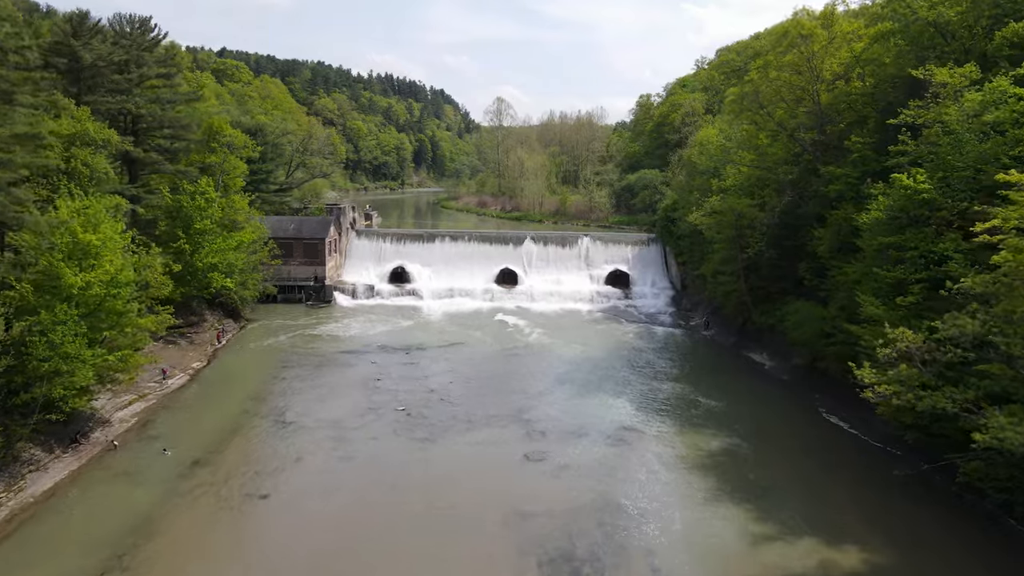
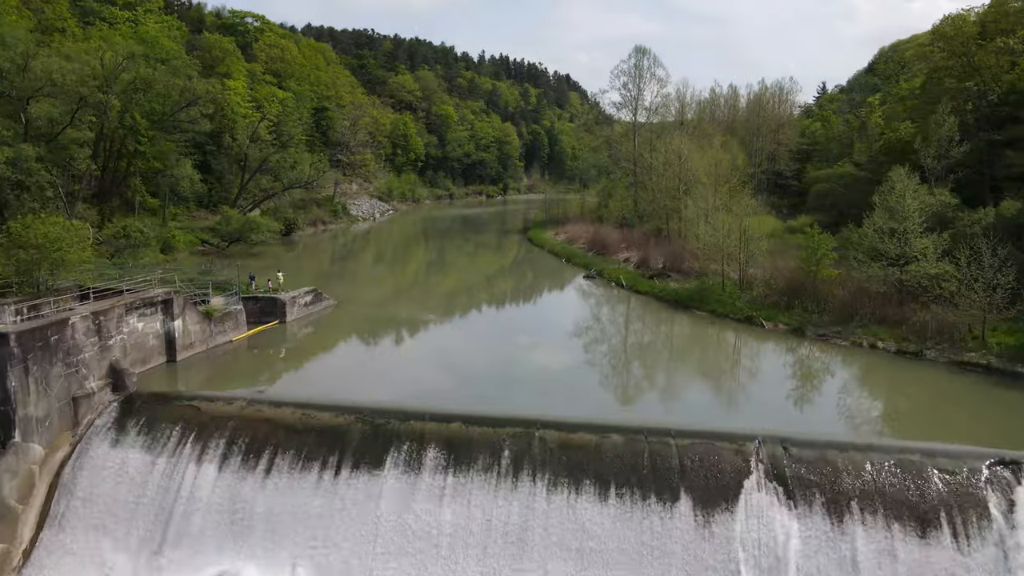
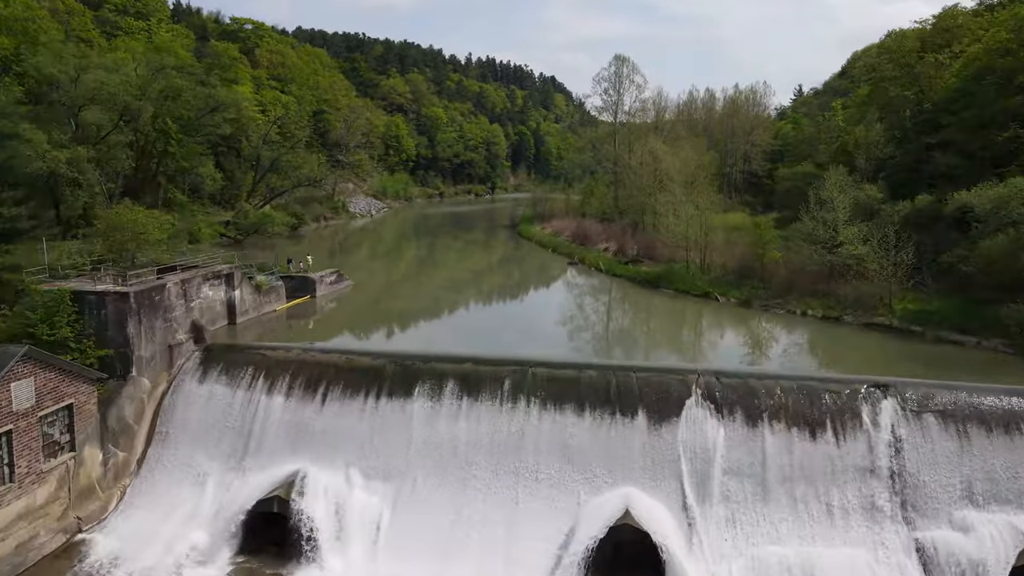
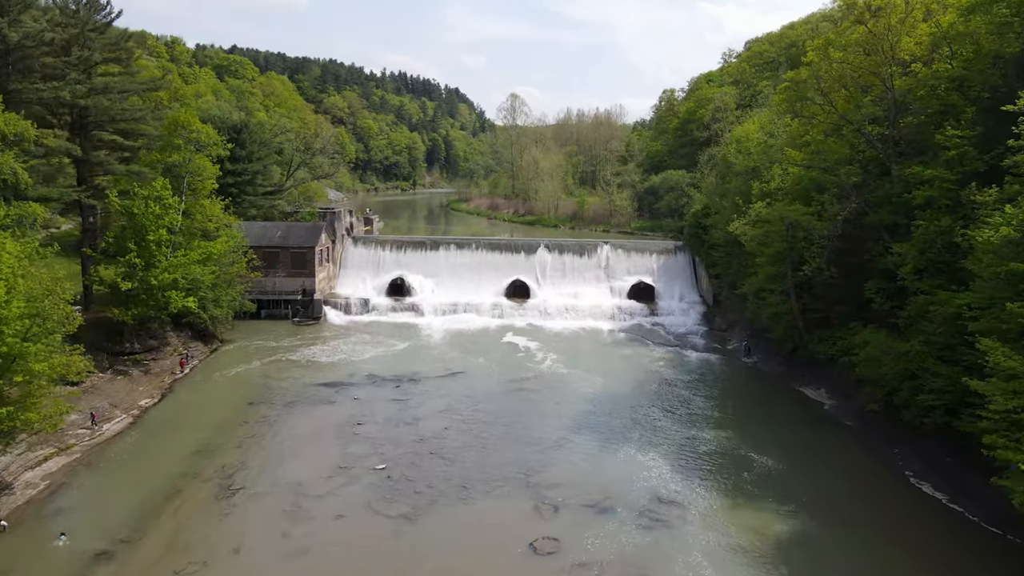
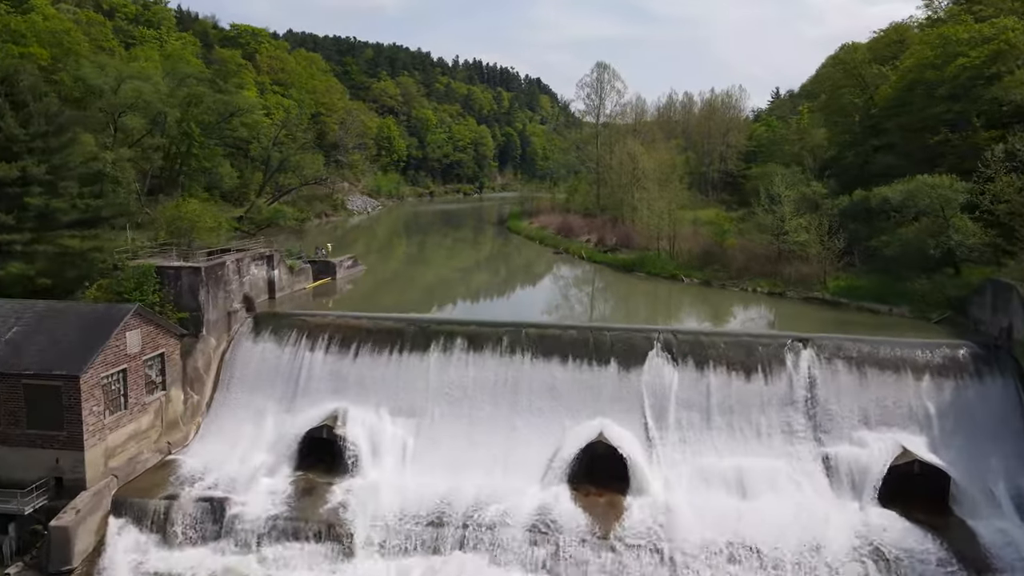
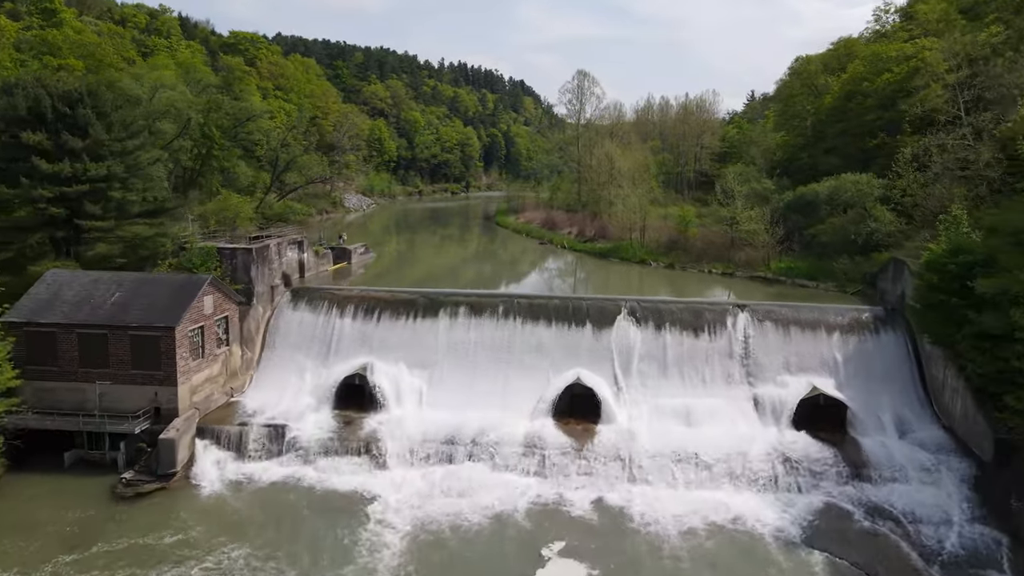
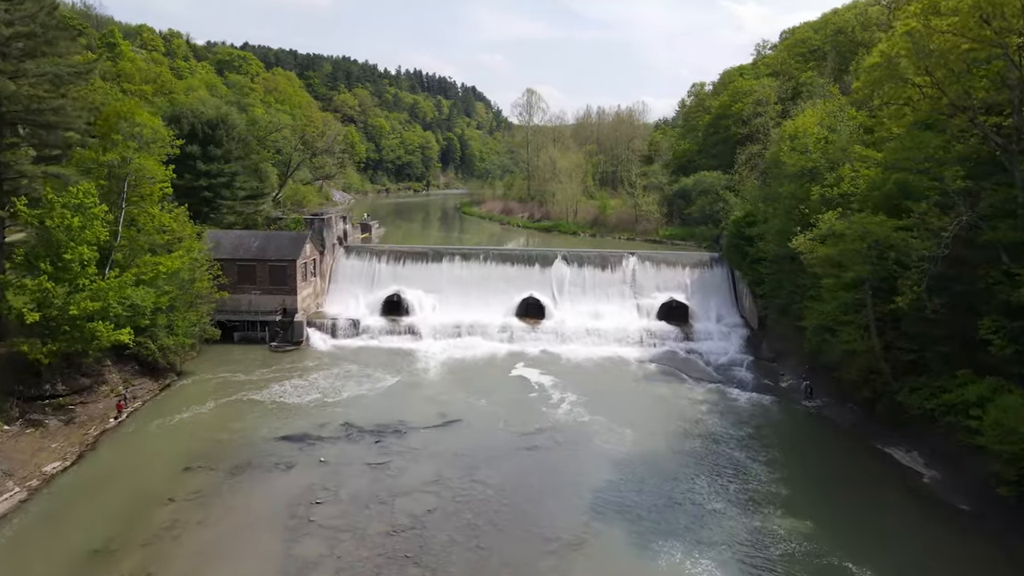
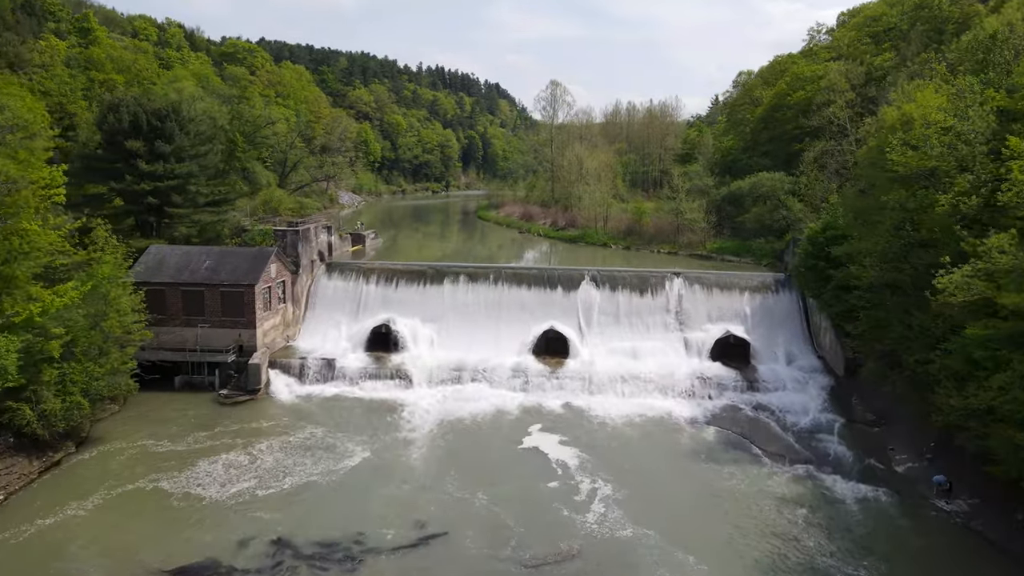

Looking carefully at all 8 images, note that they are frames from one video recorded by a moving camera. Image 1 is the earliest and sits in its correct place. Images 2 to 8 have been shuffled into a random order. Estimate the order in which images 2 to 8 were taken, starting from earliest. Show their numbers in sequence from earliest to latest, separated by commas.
4, 7, 8, 6, 5, 3, 2
